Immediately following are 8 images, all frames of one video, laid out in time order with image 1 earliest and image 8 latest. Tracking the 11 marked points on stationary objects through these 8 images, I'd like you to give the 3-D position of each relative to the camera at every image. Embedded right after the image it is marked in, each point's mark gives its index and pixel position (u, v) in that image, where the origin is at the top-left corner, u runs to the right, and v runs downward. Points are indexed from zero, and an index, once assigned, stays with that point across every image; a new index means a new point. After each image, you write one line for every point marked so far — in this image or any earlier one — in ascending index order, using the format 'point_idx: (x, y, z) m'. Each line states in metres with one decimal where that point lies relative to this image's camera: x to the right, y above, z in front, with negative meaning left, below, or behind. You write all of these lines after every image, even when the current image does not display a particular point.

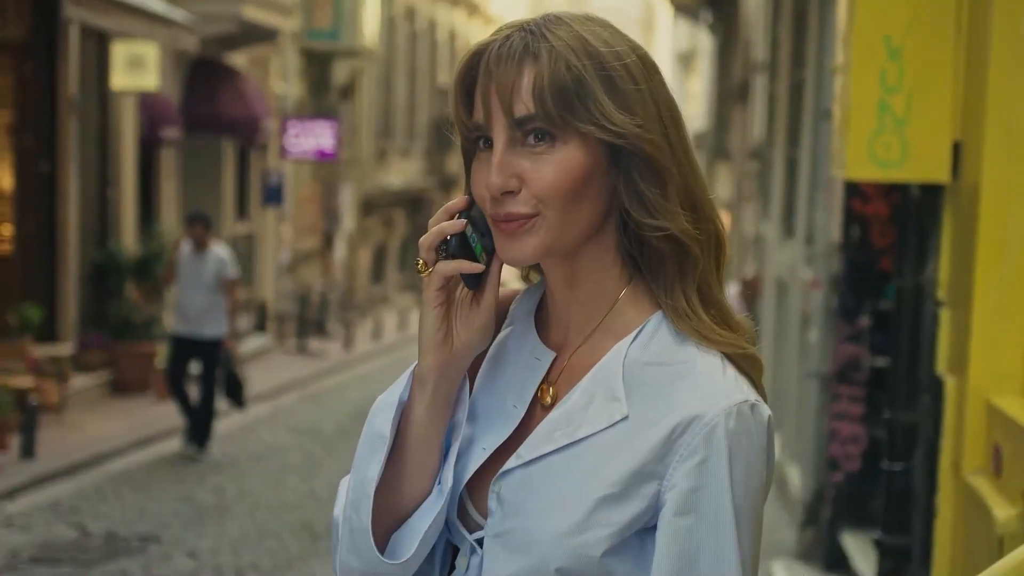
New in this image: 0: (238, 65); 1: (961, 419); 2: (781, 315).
0: (-4.1, +3.3, +19.0) m
1: (+1.4, -0.4, +4.0) m
2: (+2.2, -0.2, +10.4) m
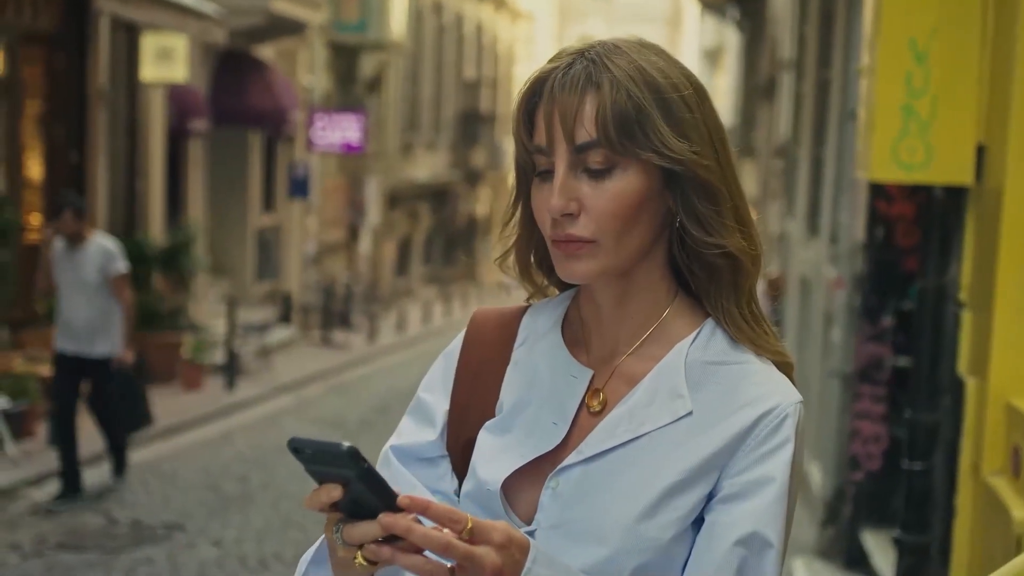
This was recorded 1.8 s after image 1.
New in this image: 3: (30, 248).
0: (-3.7, +3.5, +19.1) m
1: (+1.5, -0.4, +4.0) m
2: (+2.4, -0.2, +10.4) m
3: (-5.0, +0.4, +13.1) m
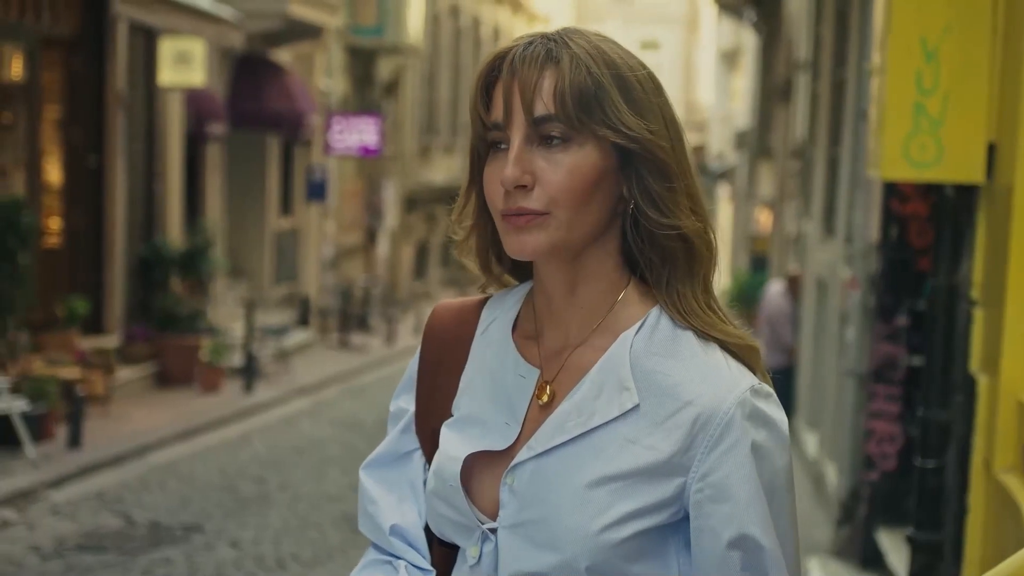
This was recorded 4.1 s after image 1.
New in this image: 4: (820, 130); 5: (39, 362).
0: (-3.4, +3.4, +19.1) m
1: (+1.5, -0.4, +4.0) m
2: (+2.5, -0.2, +10.4) m
3: (-4.8, +0.4, +13.2) m
4: (+2.6, +1.3, +10.7) m
5: (-4.1, -0.6, +11.0) m
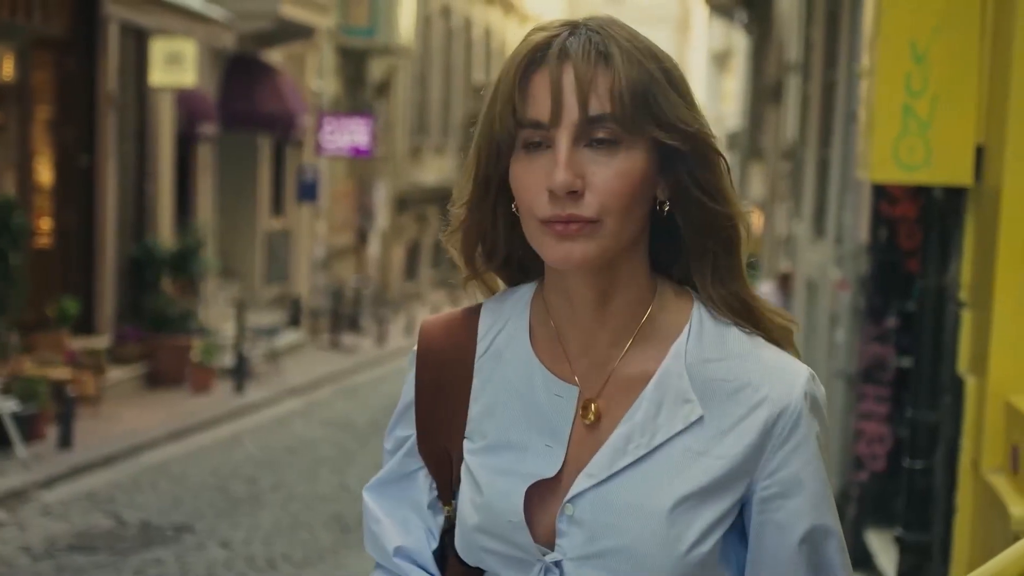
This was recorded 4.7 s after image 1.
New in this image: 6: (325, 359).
0: (-3.5, +3.4, +19.1) m
1: (+1.5, -0.4, +4.0) m
2: (+2.4, -0.2, +10.4) m
3: (-4.9, +0.4, +13.1) m
4: (+2.5, +1.3, +10.8) m
5: (-4.2, -0.6, +11.0) m
6: (-2.6, -1.0, +17.4) m
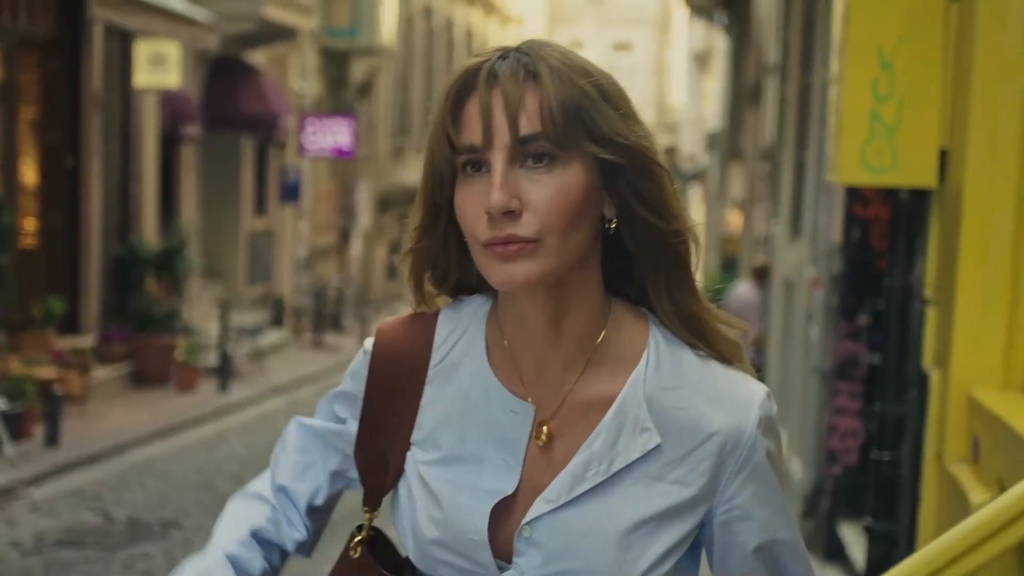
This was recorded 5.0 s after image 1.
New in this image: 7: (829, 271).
0: (-3.8, +3.4, +19.2) m
1: (+1.4, -0.4, +4.2) m
2: (+2.3, -0.2, +10.6) m
3: (-5.1, +0.4, +13.2) m
4: (+2.4, +1.3, +11.0) m
5: (-4.3, -0.6, +11.1) m
6: (-2.8, -1.0, +17.5) m
7: (+1.7, +0.1, +6.9) m
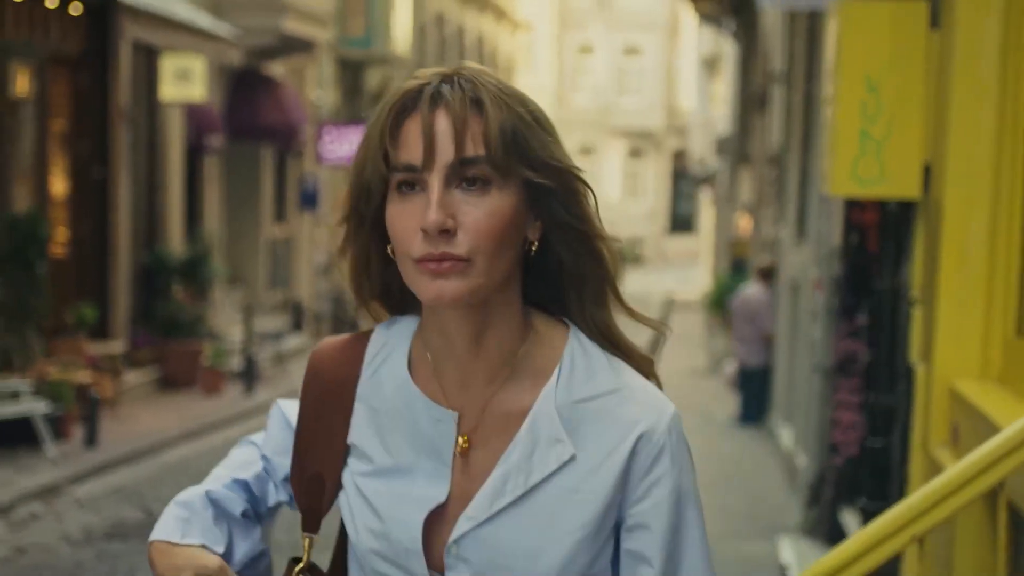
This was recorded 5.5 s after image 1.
0: (-3.6, +3.3, +19.7) m
1: (+1.5, -0.4, +4.6) m
2: (+2.4, -0.2, +11.0) m
3: (-4.9, +0.3, +13.7) m
4: (+2.5, +1.3, +11.4) m
5: (-4.2, -0.7, +11.6) m
6: (-2.6, -1.0, +17.9) m
7: (+1.8, +0.1, +7.3) m
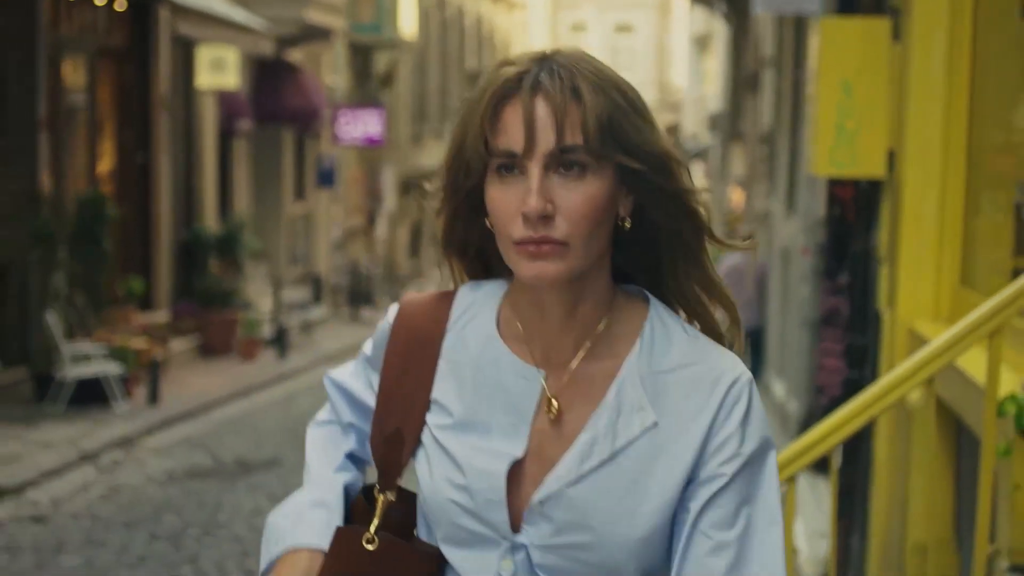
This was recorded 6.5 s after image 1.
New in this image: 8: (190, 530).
0: (-3.5, +3.7, +20.8) m
1: (+1.8, -0.2, +5.8) m
2: (+2.6, +0.1, +12.2) m
3: (-4.7, +0.6, +14.9) m
4: (+2.7, +1.6, +12.6) m
5: (-4.0, -0.5, +12.8) m
6: (-2.5, -0.6, +19.1) m
7: (+2.0, +0.3, +8.5) m
8: (-2.0, -1.5, +7.7) m
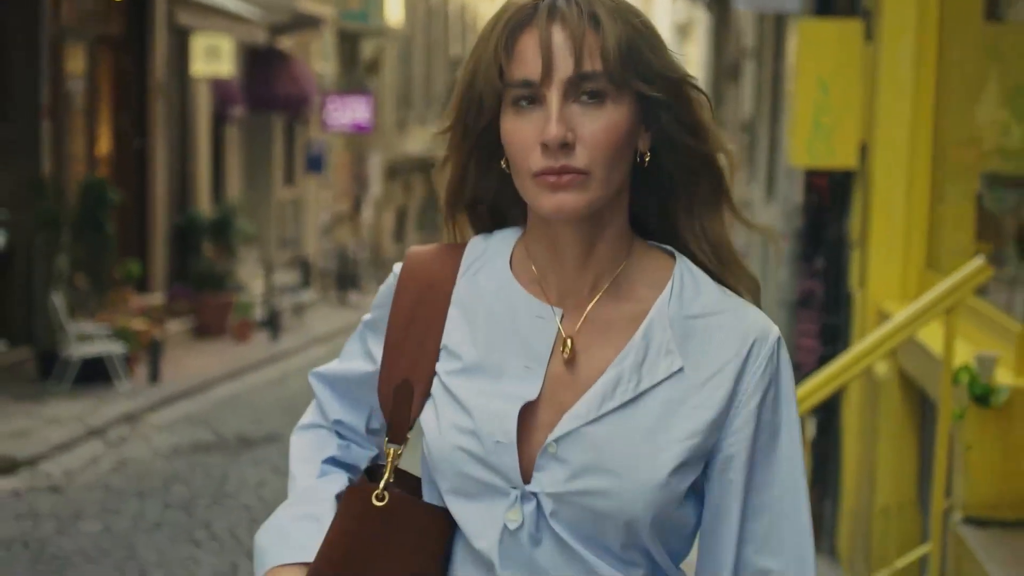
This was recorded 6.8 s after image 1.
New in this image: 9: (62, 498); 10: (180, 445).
0: (-3.8, +4.0, +21.1) m
1: (+1.7, -0.1, +6.3) m
2: (+2.5, +0.2, +12.7) m
3: (-4.9, +0.8, +15.2) m
4: (+2.6, +1.8, +13.0) m
5: (-4.1, -0.3, +13.1) m
6: (-2.7, -0.4, +19.5) m
7: (+2.0, +0.4, +9.0) m
8: (-2.0, -1.4, +8.1) m
9: (-3.0, -1.4, +8.3) m
10: (-2.6, -1.2, +10.0) m
